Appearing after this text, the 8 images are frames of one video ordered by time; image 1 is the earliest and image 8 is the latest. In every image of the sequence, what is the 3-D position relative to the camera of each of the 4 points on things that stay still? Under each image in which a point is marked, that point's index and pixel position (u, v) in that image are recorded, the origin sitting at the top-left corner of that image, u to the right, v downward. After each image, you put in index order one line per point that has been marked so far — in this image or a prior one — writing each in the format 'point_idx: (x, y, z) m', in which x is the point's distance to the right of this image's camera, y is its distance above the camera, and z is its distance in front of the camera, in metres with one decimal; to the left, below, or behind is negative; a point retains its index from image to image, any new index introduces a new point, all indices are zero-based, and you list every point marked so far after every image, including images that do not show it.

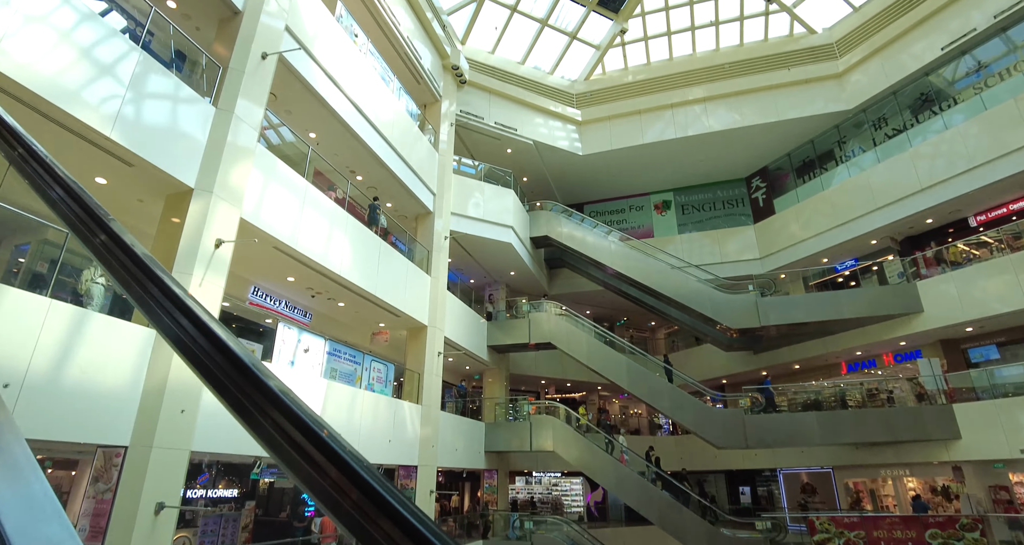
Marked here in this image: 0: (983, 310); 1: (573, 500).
0: (+11.4, -0.9, +11.6) m
1: (+2.0, -8.0, +17.6) m
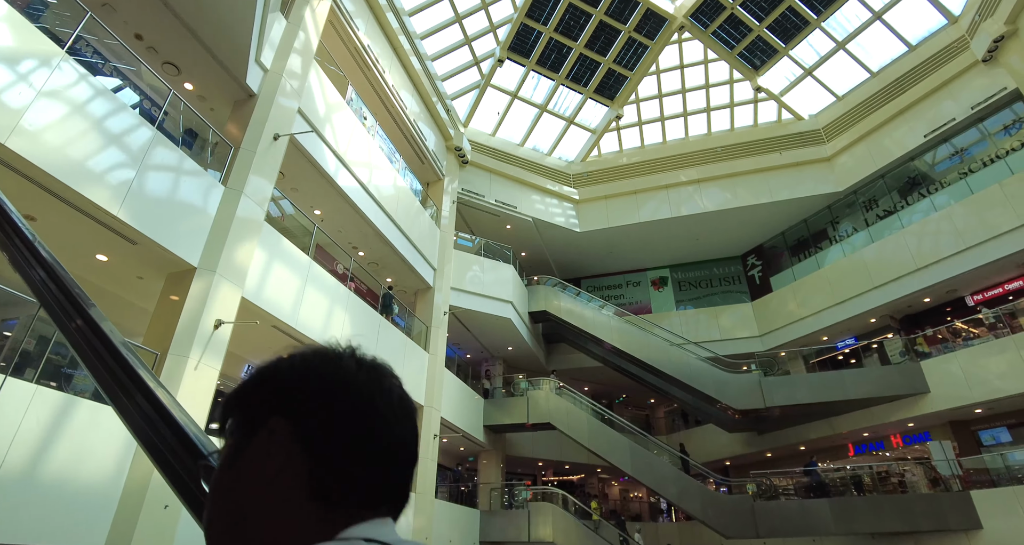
0: (+11.4, -2.8, +11.3) m
1: (+1.9, -10.6, +16.2) m
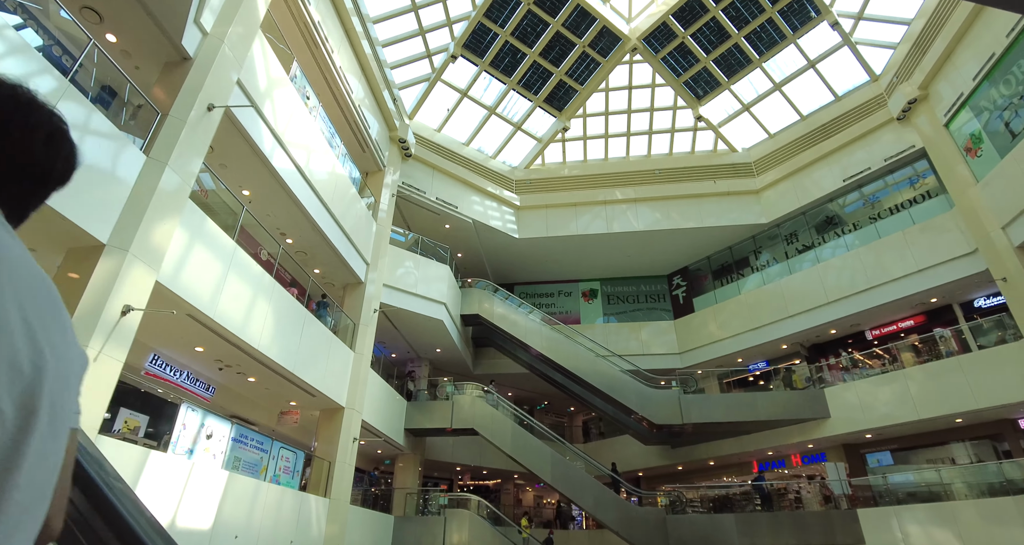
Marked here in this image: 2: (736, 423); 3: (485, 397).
0: (+9.6, -3.8, +12.7) m
1: (-1.1, -10.8, +16.0) m
2: (+6.2, -4.2, +13.8) m
3: (-0.7, -3.9, +15.1) m
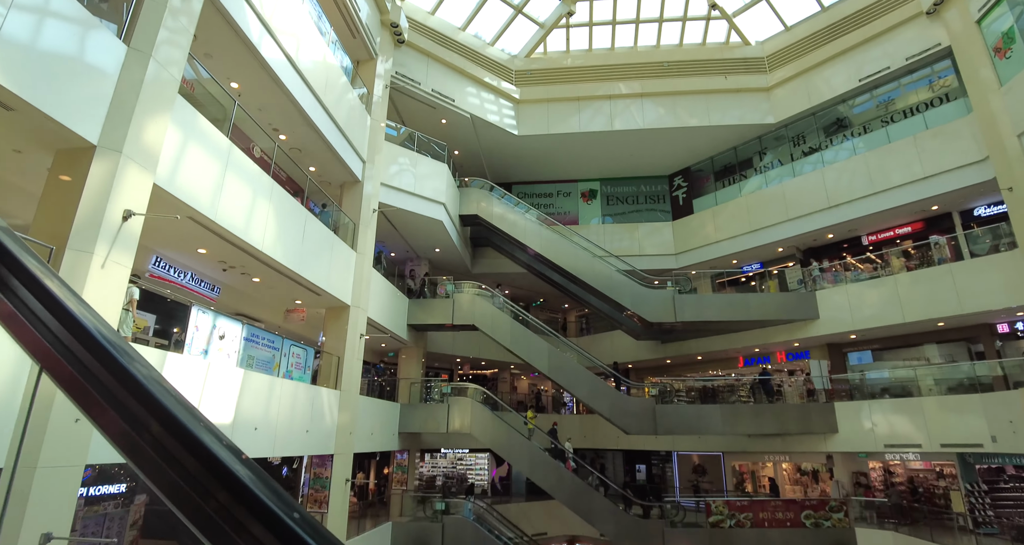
0: (+9.6, -1.3, +13.3) m
1: (-1.3, -7.3, +17.9) m
2: (+6.2, -1.5, +14.4) m
3: (-0.8, -0.8, +15.5) m
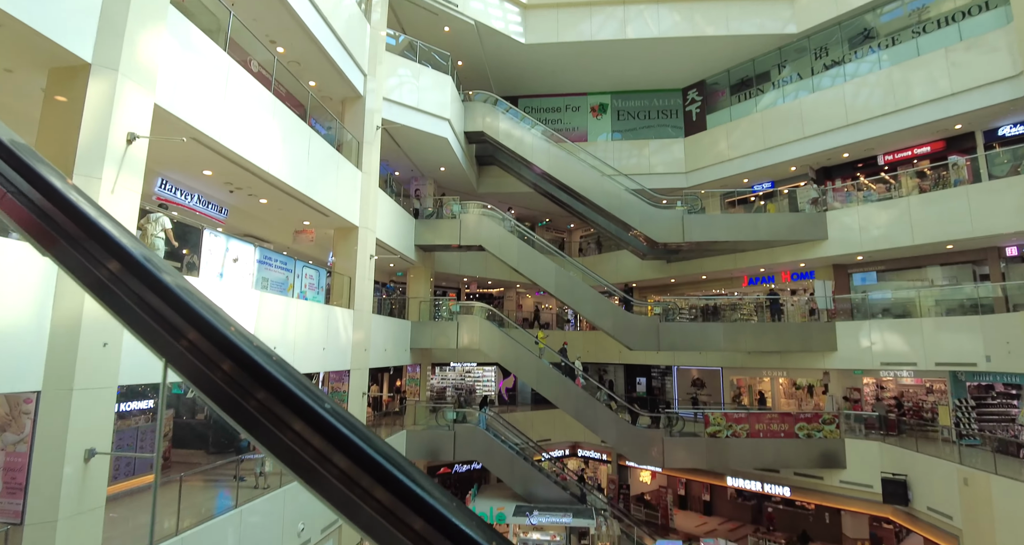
0: (+9.8, +0.8, +13.2) m
1: (-1.0, -4.3, +18.8) m
2: (+6.4, +0.9, +14.4) m
3: (-0.5, +1.7, +15.4) m
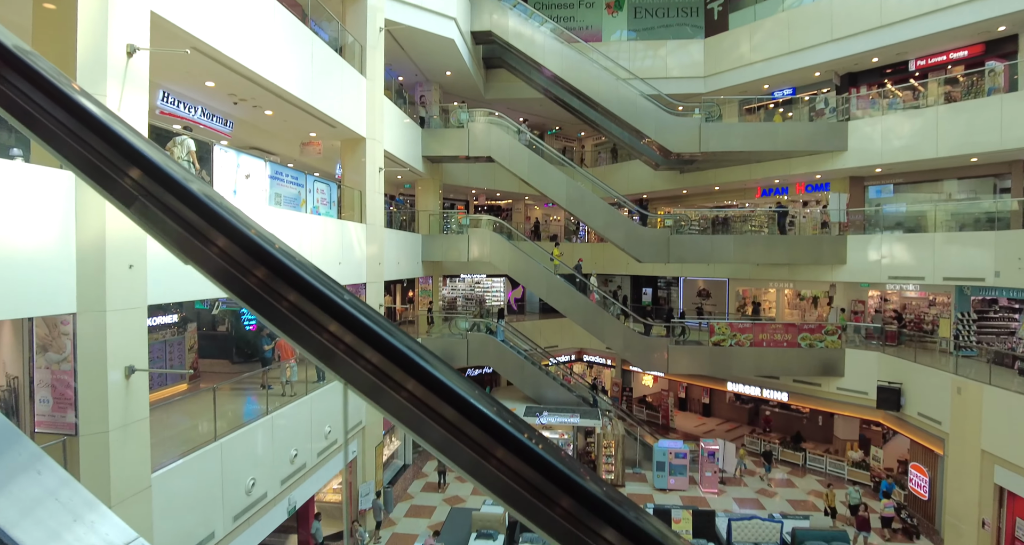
0: (+10.1, +3.1, +12.8) m
1: (-0.7, -0.9, +19.3) m
2: (+6.7, +3.4, +13.9) m
3: (-0.2, +4.4, +14.8) m
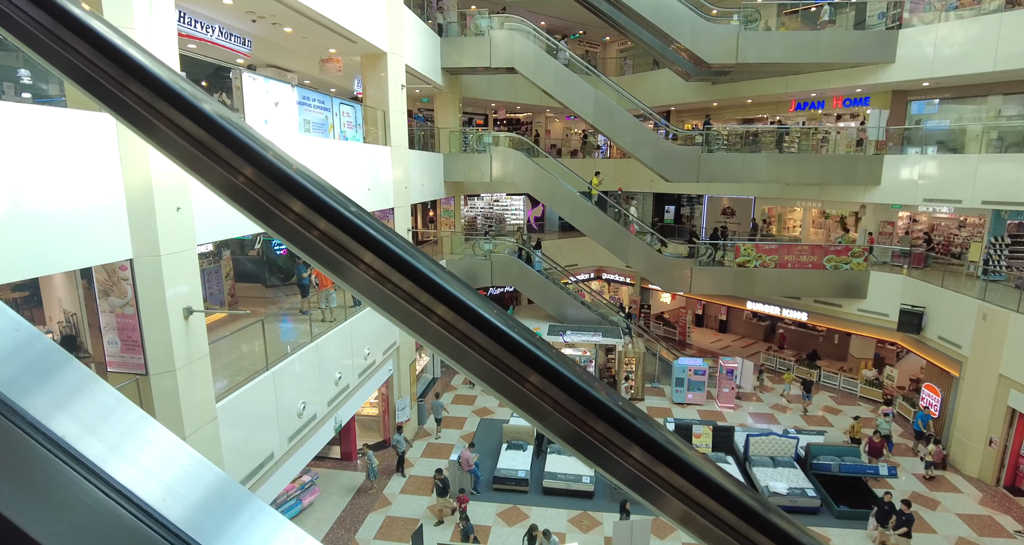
0: (+10.8, +5.0, +11.8) m
1: (+0.1, +2.3, +19.1) m
2: (+7.5, +5.5, +13.0) m
3: (+0.5, +6.6, +13.7) m
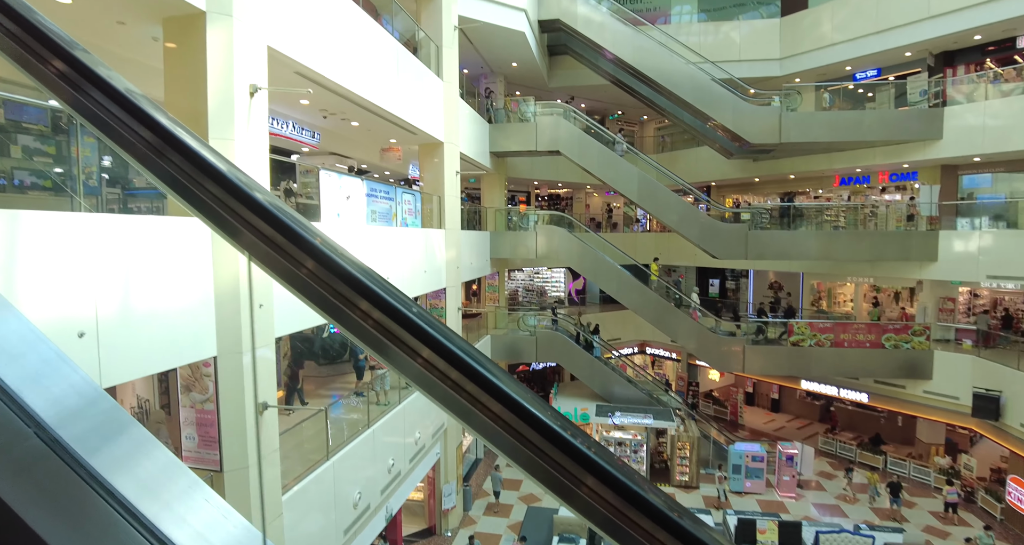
0: (+12.0, +3.0, +11.7) m
1: (+1.7, -0.6, +19.2) m
2: (+8.7, +3.4, +13.1) m
3: (+1.9, +4.4, +14.4) m
